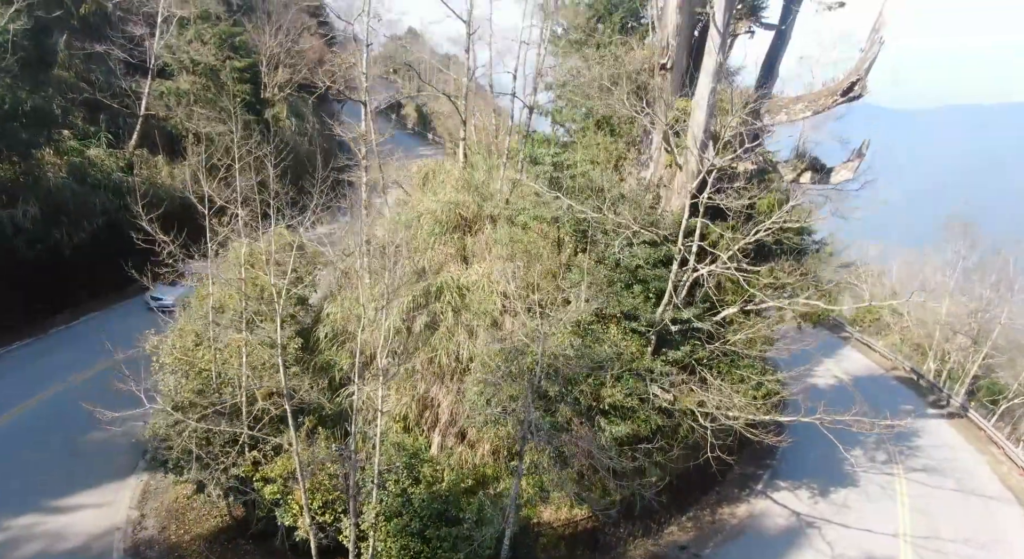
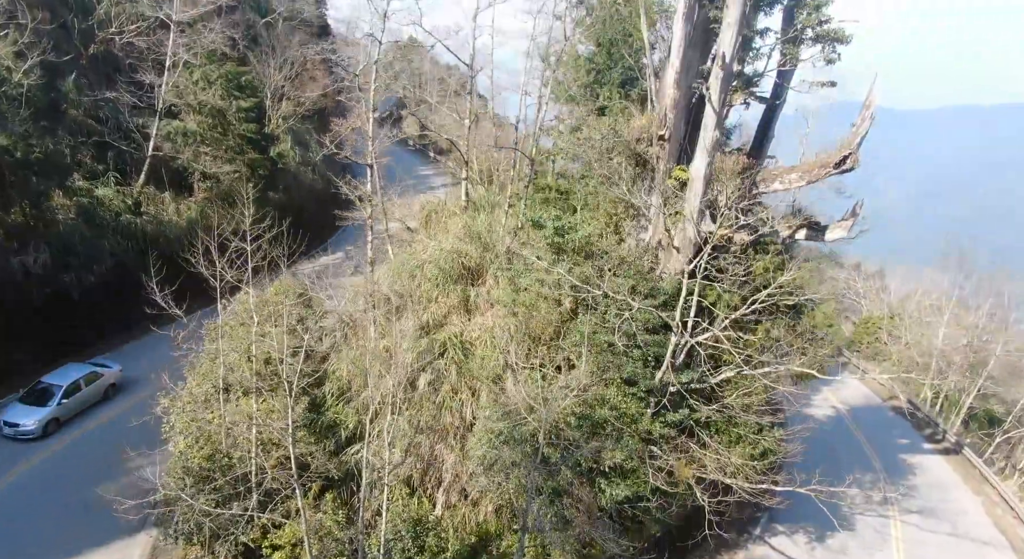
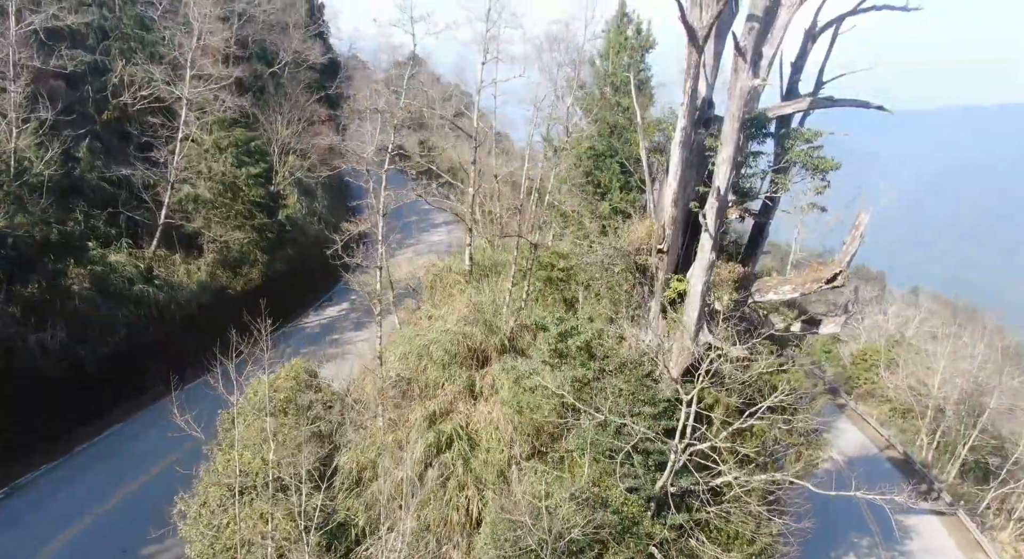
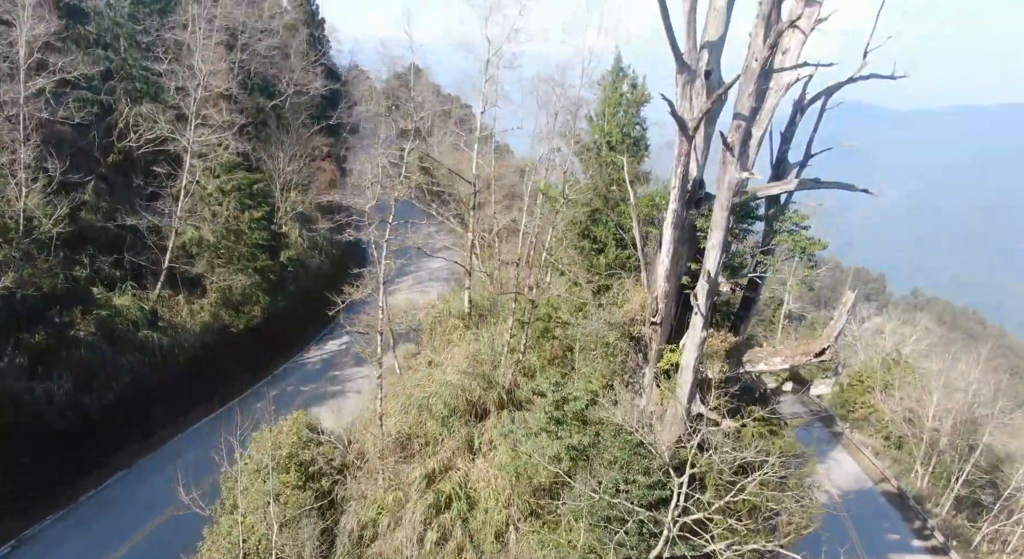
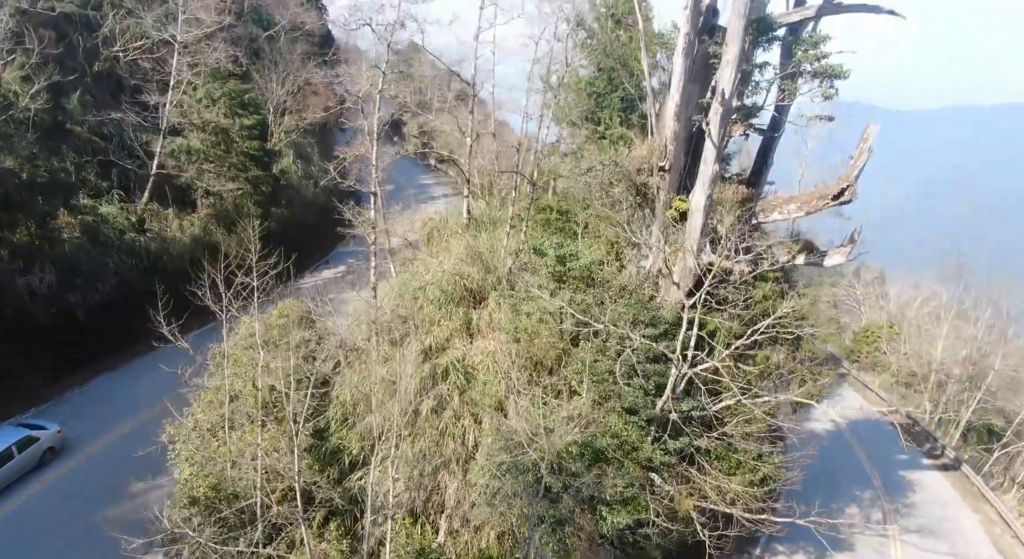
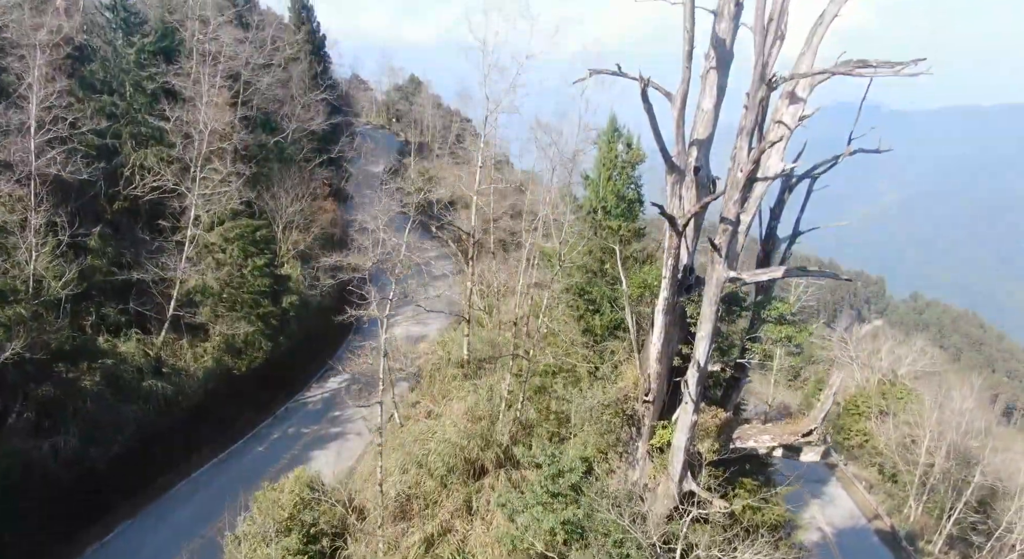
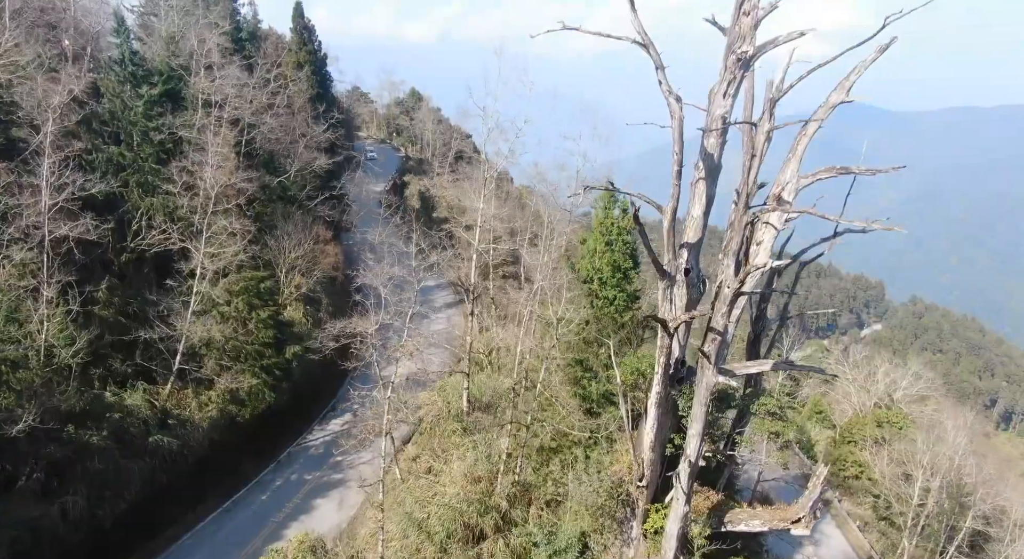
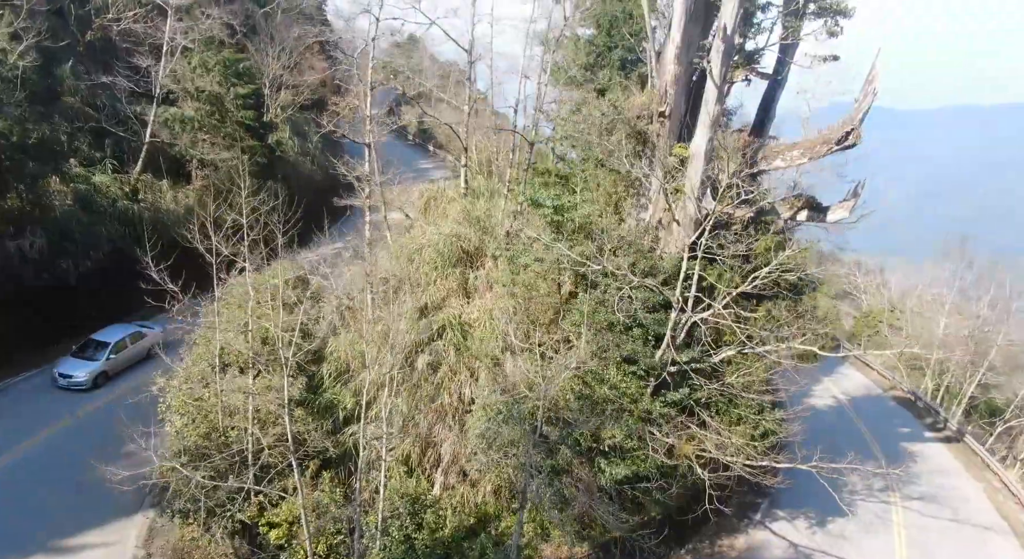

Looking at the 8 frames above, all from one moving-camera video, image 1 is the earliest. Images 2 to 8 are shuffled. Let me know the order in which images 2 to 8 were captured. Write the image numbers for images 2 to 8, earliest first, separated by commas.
8, 2, 5, 3, 4, 6, 7
